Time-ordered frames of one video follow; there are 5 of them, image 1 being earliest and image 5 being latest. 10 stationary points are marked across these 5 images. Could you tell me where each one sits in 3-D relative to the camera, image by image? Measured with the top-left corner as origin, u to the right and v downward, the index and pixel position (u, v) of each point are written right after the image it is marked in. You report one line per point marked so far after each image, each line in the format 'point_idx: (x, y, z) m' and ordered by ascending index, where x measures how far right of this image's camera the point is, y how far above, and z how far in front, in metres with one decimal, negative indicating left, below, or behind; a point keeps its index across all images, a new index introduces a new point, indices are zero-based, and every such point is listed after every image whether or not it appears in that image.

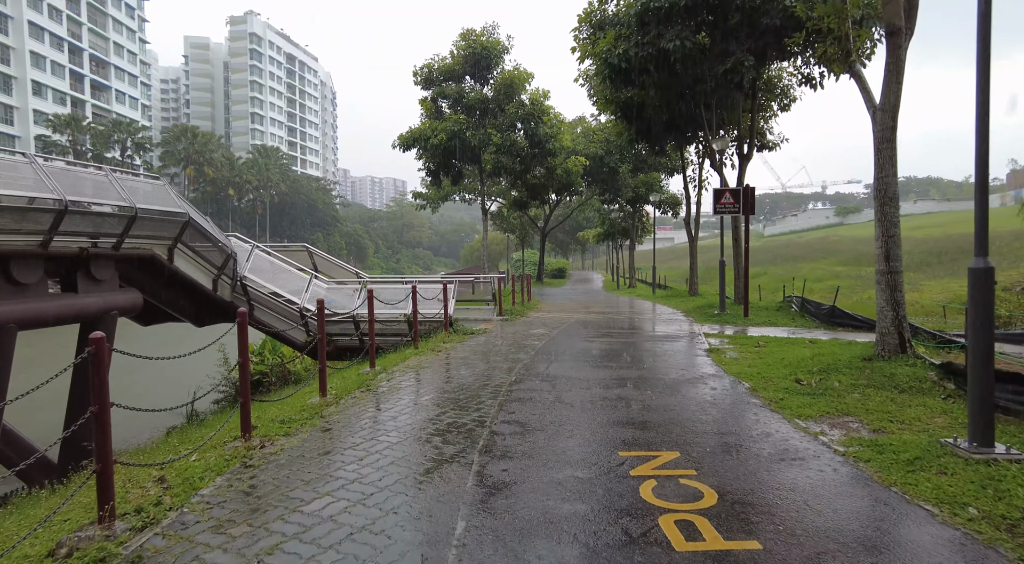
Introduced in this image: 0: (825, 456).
0: (+2.2, -1.2, +4.3) m
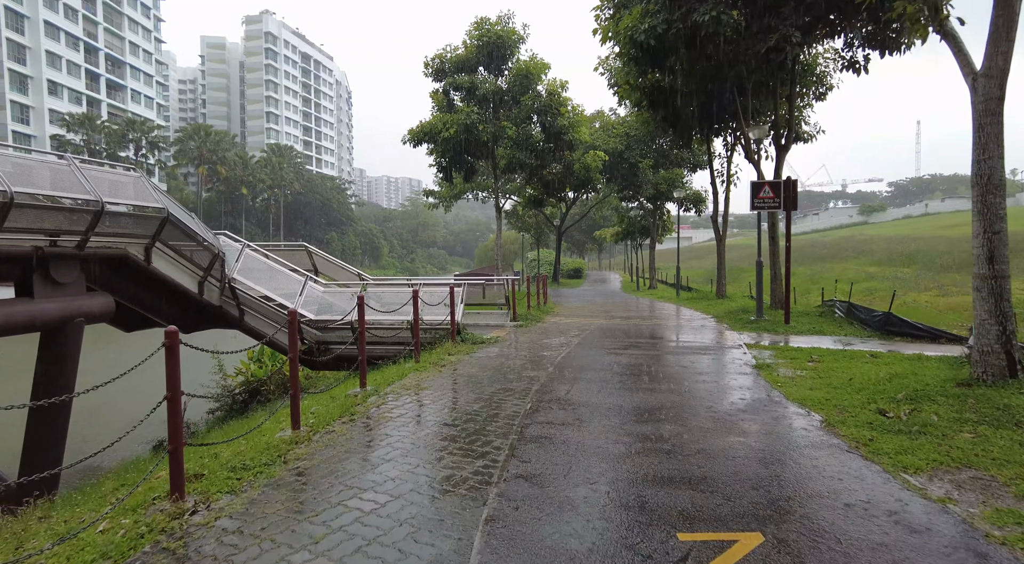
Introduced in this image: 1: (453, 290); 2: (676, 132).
0: (+2.3, -1.3, +3.1) m
1: (-1.0, -0.1, +10.2) m
2: (+4.5, +4.1, +16.6) m
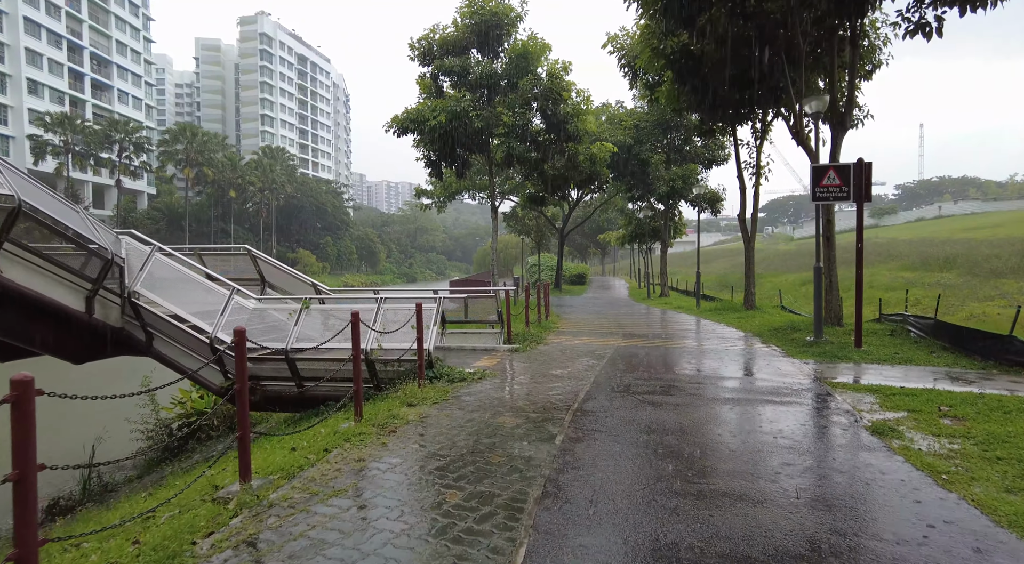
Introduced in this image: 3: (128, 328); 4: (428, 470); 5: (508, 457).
0: (+2.2, -1.4, +0.2) m
1: (-1.1, -0.3, +7.4) m
2: (+4.4, +3.8, +13.8) m
3: (-5.5, -0.7, +8.8) m
4: (-0.6, -1.4, +4.5) m
5: (0.0, -1.3, +4.7) m
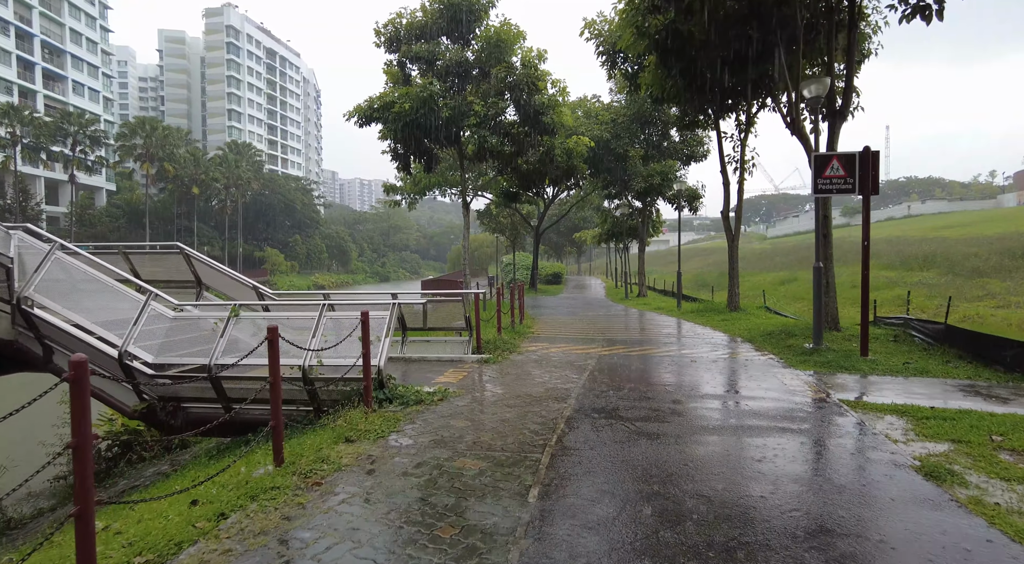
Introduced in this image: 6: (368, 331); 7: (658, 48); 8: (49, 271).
0: (+2.1, -1.5, -0.9) m
1: (-1.5, -0.3, +6.1) m
2: (+3.8, +3.8, +12.8) m
3: (-5.9, -0.7, +7.3) m
4: (-0.8, -1.4, +3.2) m
5: (-0.3, -1.4, +3.5) m
6: (-1.4, -0.5, +6.2) m
7: (+2.8, +4.5, +11.9) m
8: (-5.5, +0.1, +7.4) m
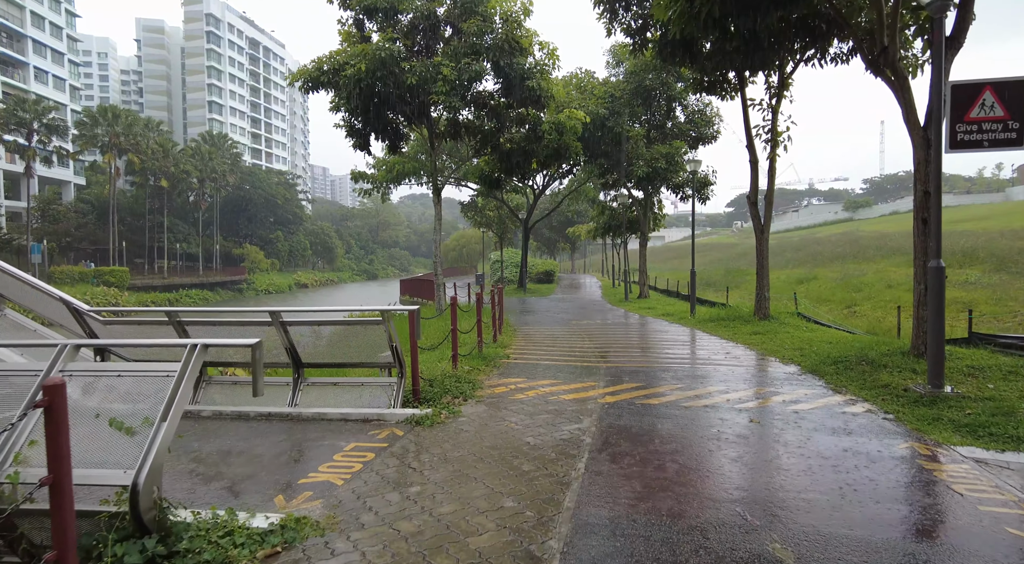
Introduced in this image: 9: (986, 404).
0: (+1.7, -1.6, -4.4) m
1: (-1.9, -0.5, +2.6) m
2: (+3.2, +3.7, +9.3) m
3: (-6.3, -0.9, +3.7) m
4: (-1.2, -1.5, -0.3) m
5: (-0.7, -1.5, -0.1) m
6: (-1.9, -0.6, +2.6) m
7: (+2.3, +4.4, +8.3) m
8: (-6.0, 0.0, +3.7) m
9: (+4.6, -1.2, +6.0) m
